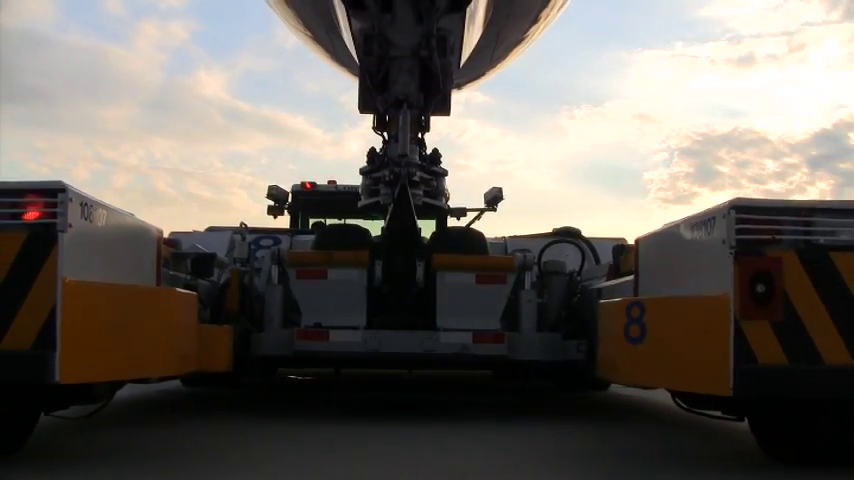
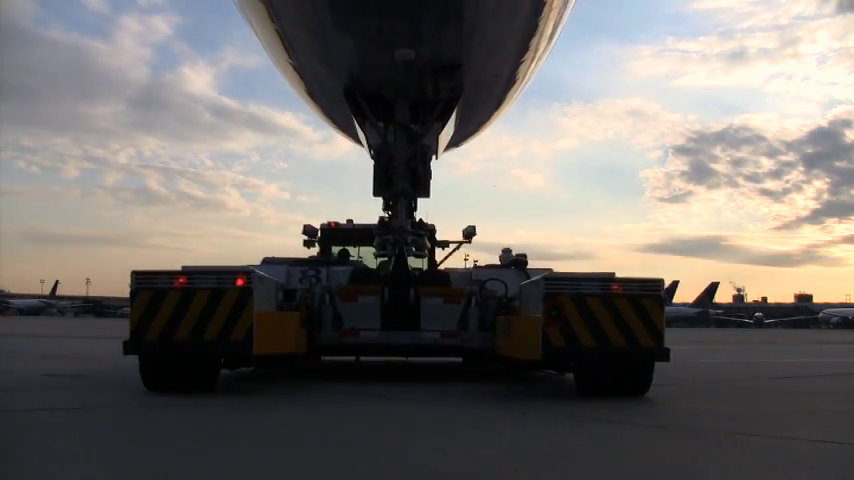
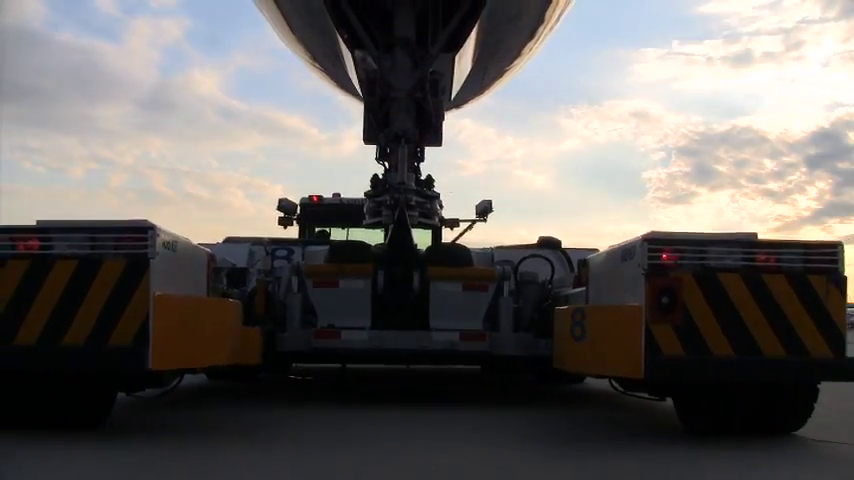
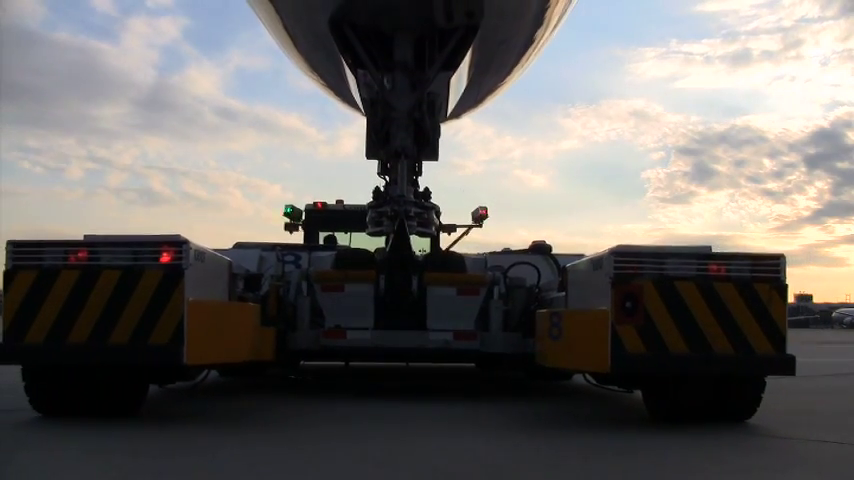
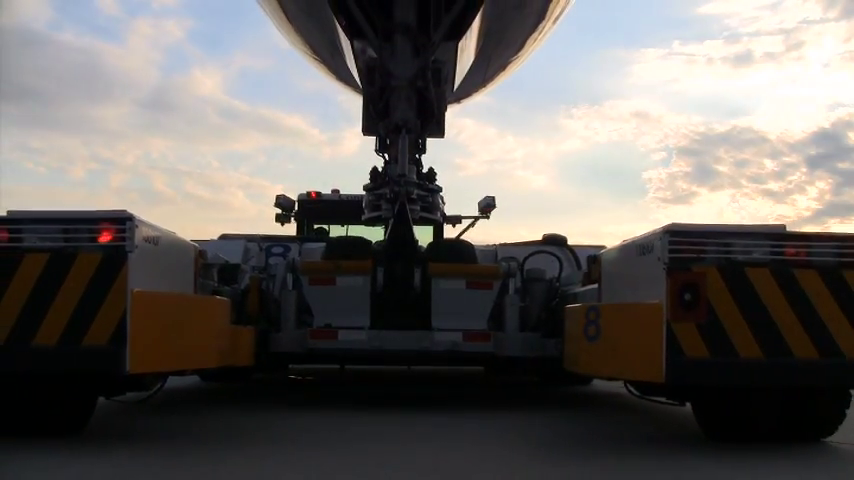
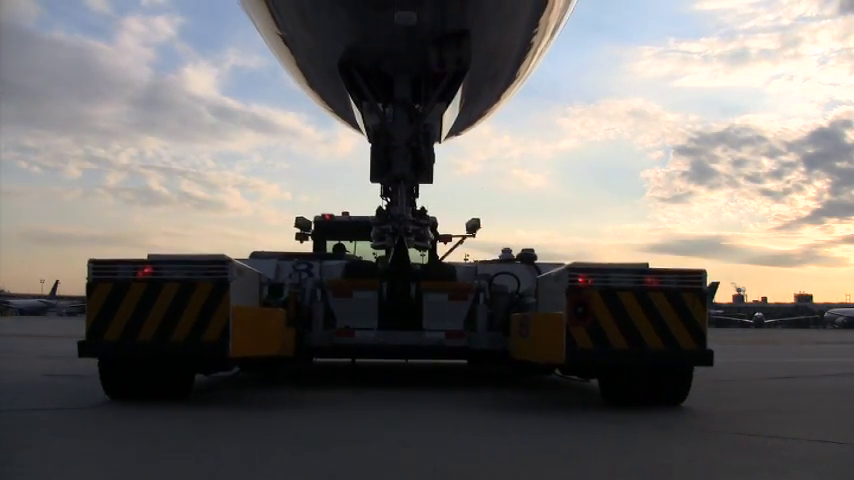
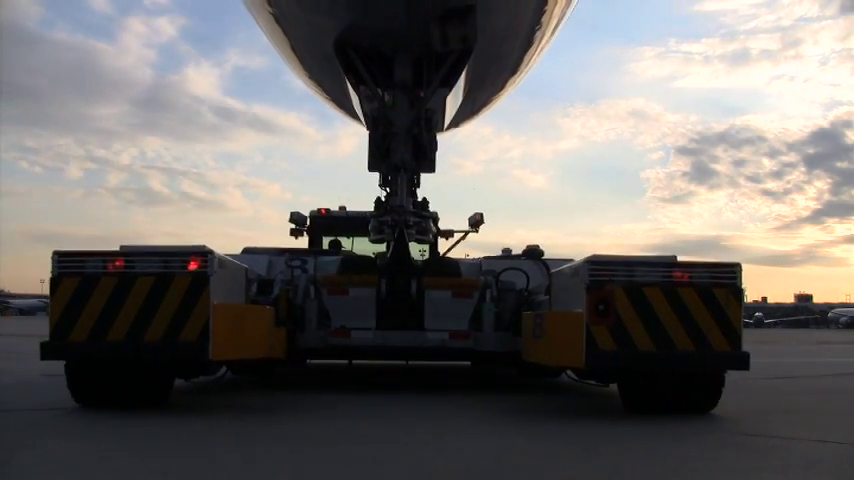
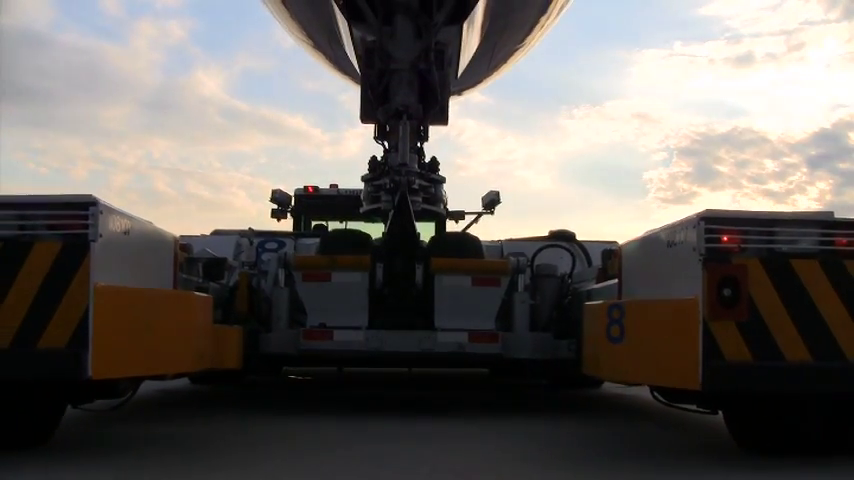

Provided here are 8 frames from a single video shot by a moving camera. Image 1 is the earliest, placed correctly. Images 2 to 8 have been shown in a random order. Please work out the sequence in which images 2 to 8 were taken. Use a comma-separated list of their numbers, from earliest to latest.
8, 5, 3, 4, 7, 6, 2
